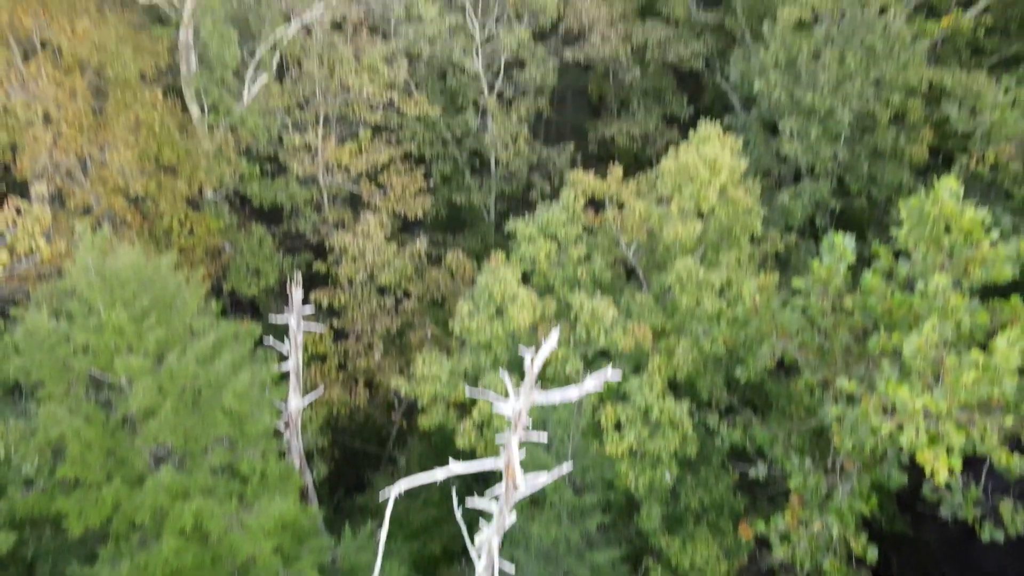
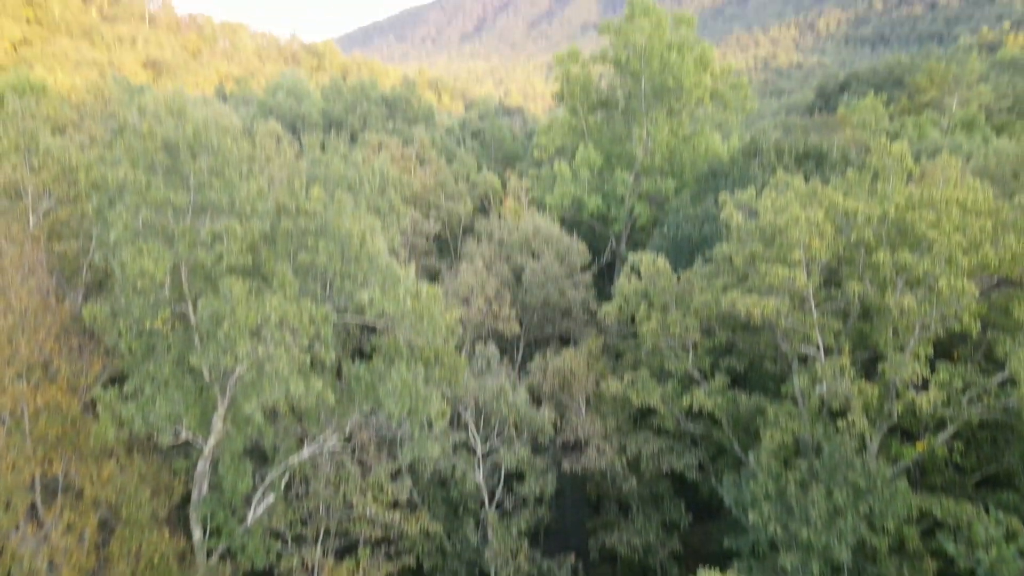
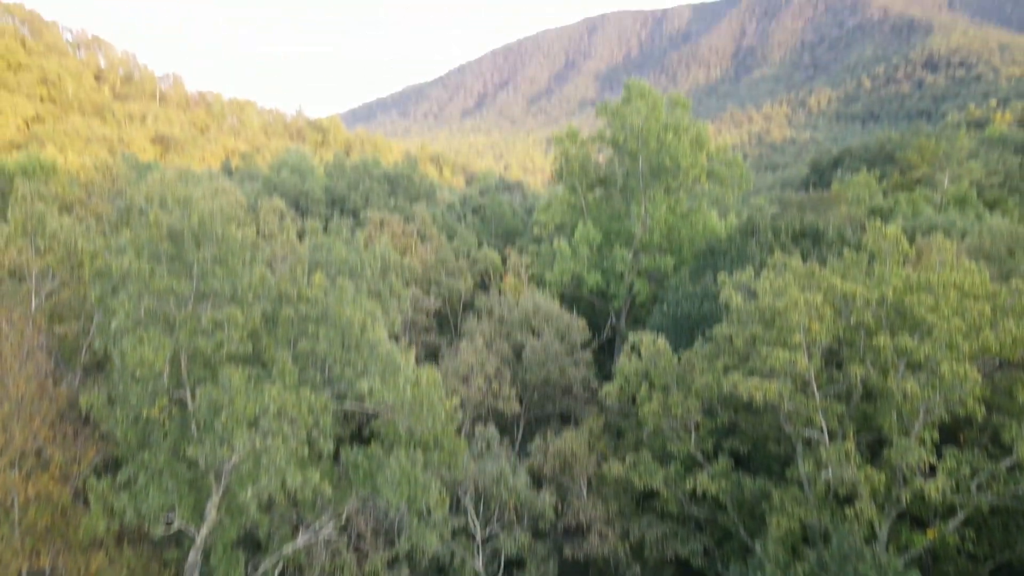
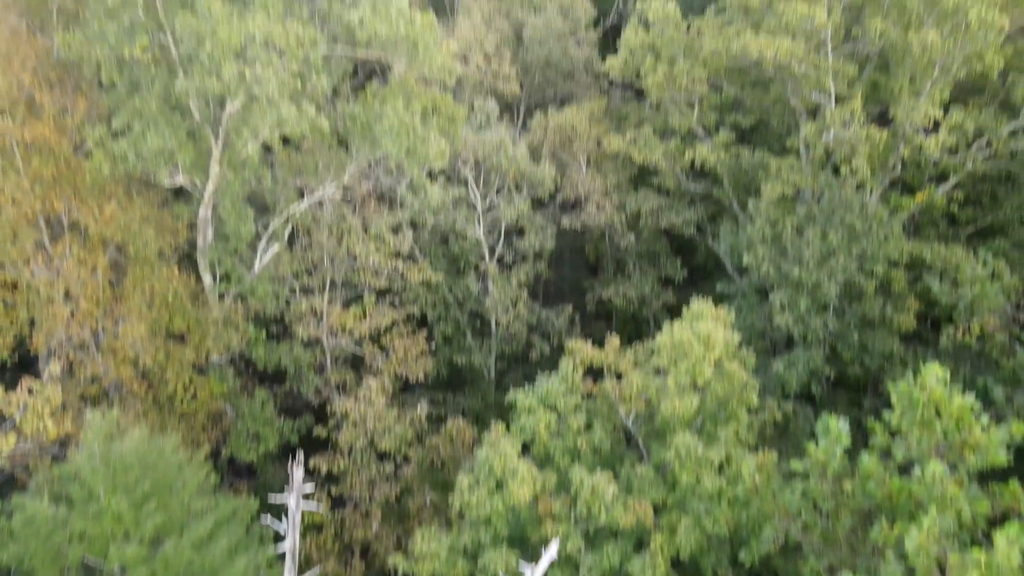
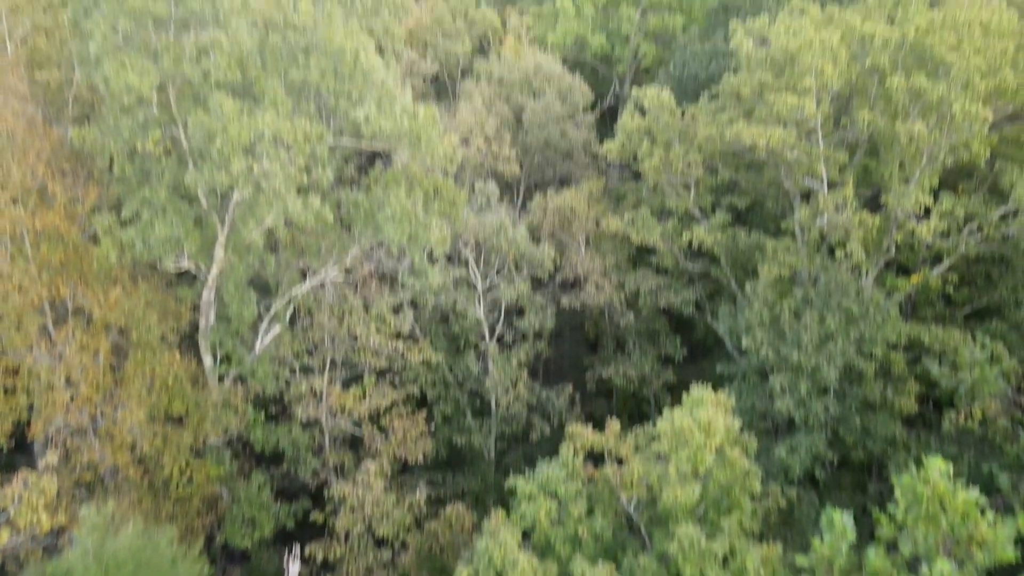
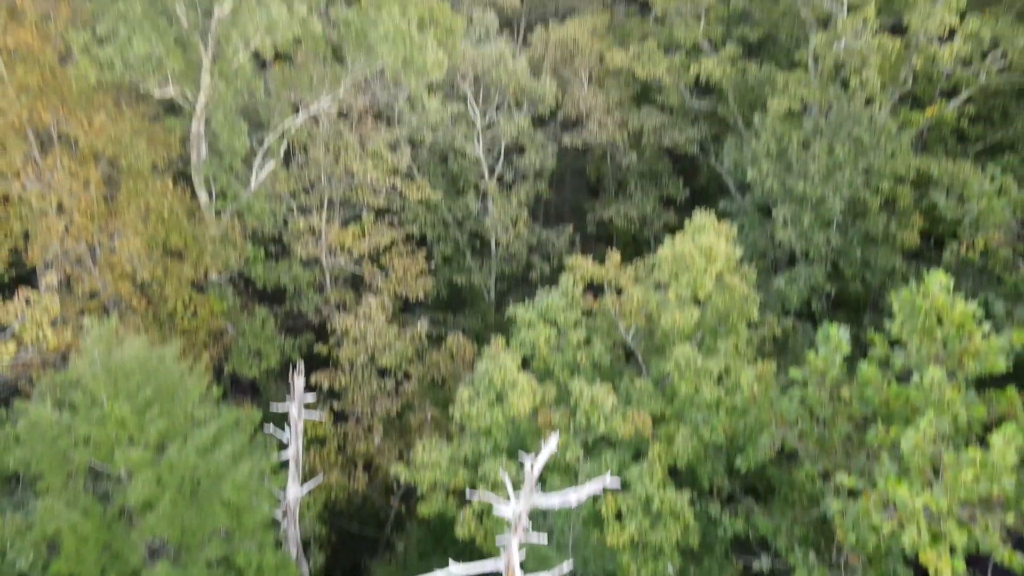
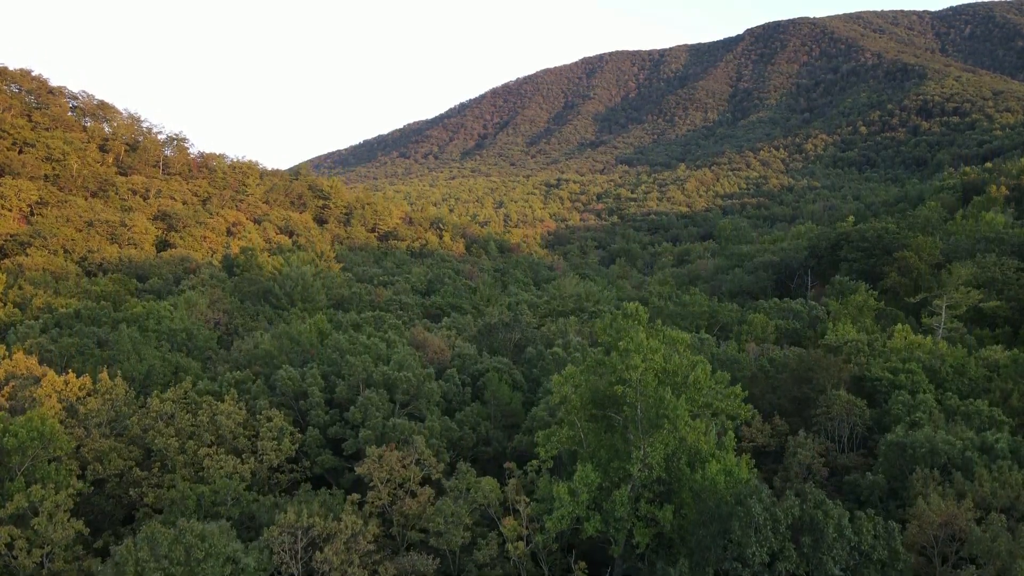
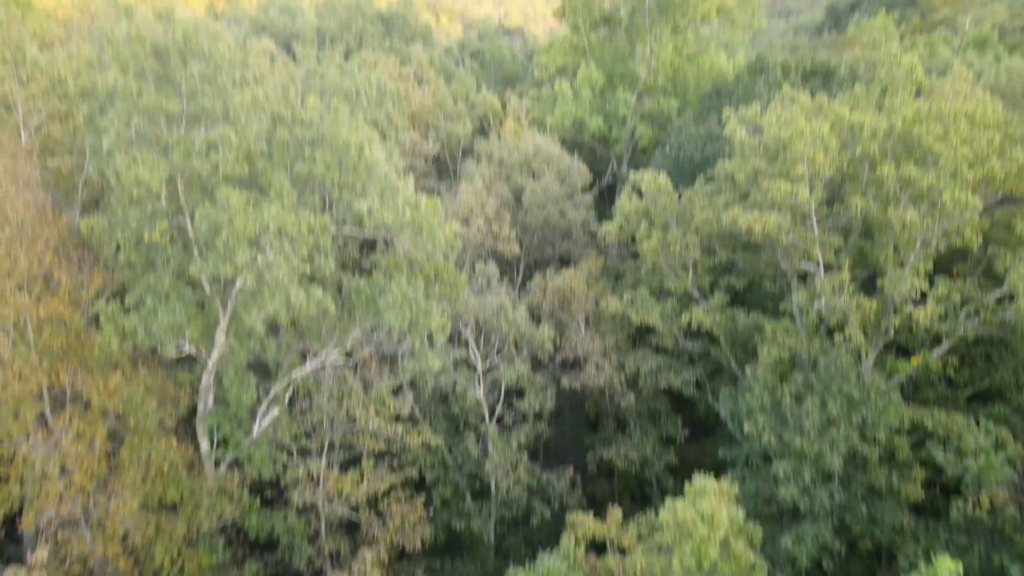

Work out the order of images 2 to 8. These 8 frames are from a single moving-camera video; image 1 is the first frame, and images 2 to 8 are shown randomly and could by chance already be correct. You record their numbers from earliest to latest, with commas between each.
6, 4, 5, 8, 2, 3, 7
